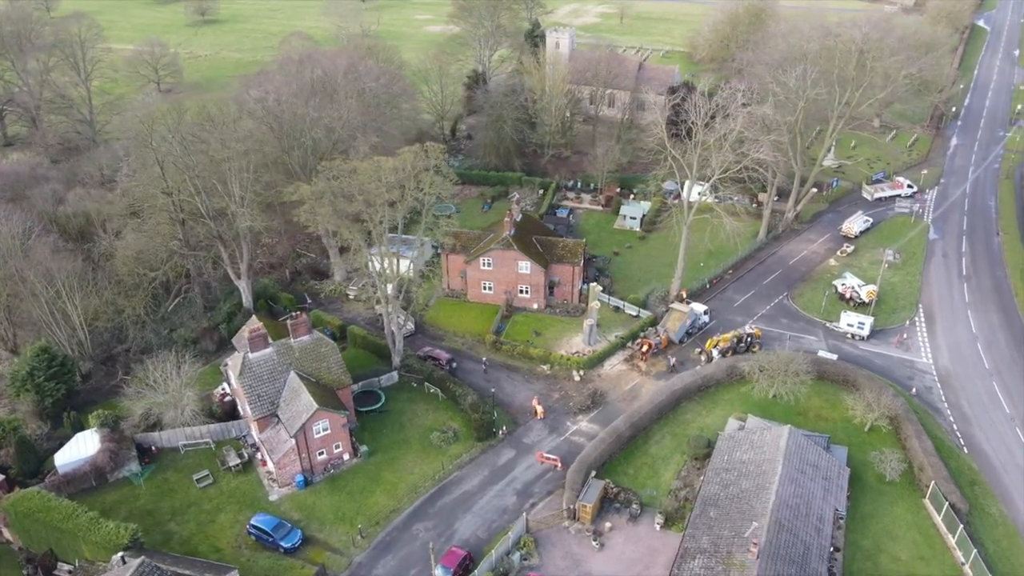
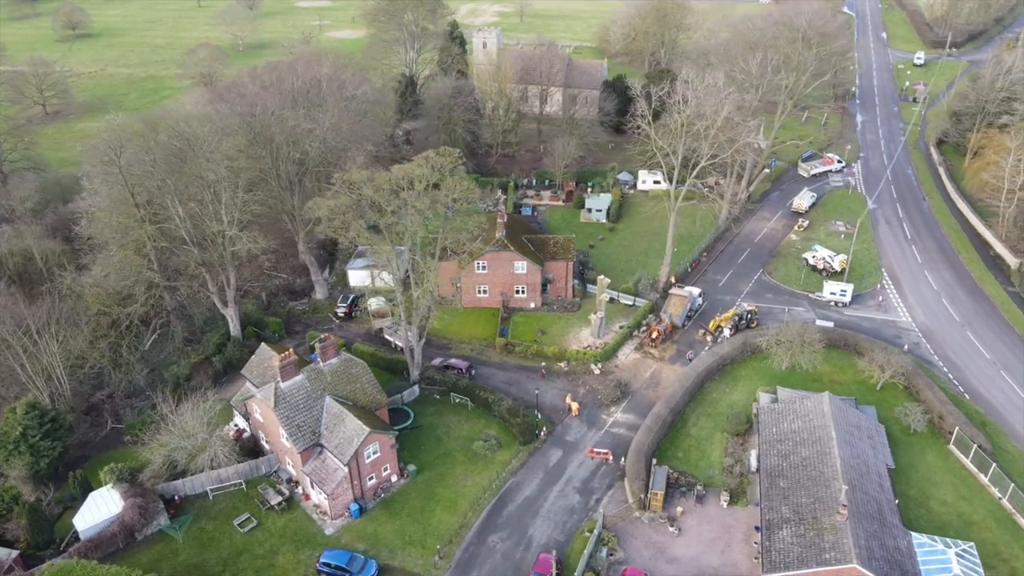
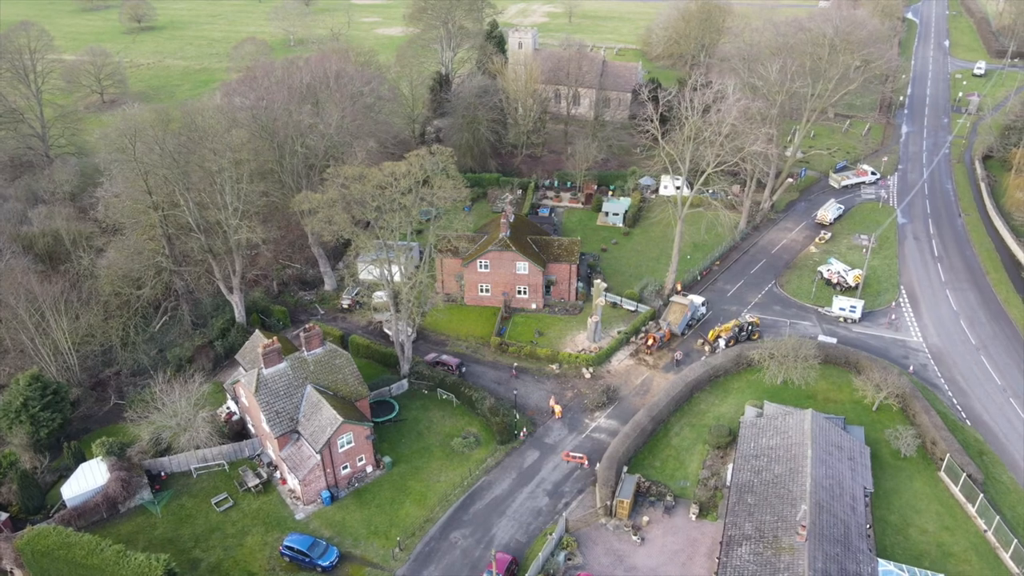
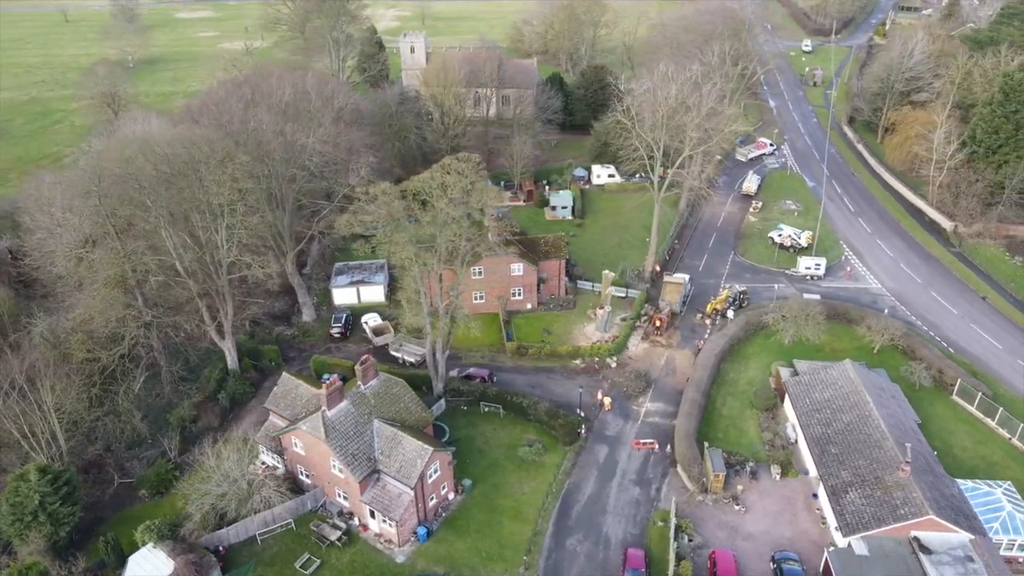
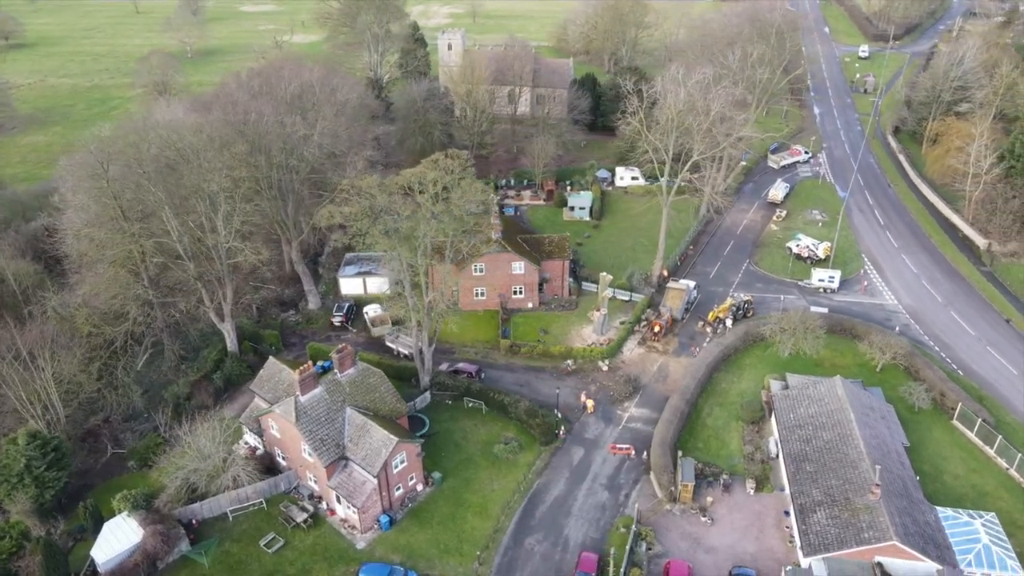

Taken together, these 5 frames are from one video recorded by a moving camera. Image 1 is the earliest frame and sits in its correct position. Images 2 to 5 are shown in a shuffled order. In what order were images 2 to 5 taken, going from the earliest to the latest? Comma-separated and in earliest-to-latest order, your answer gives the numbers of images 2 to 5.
3, 2, 5, 4
